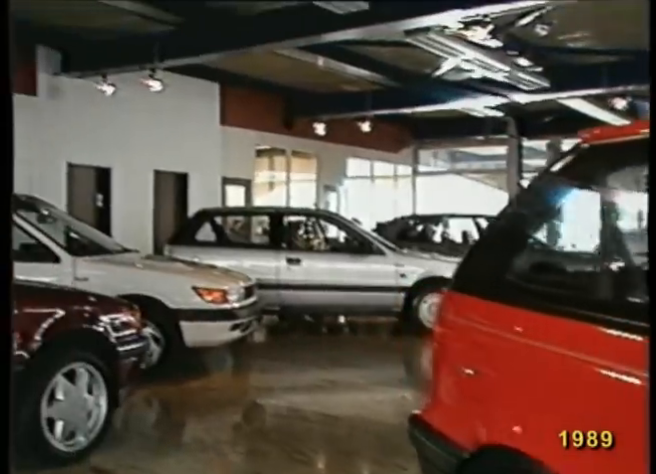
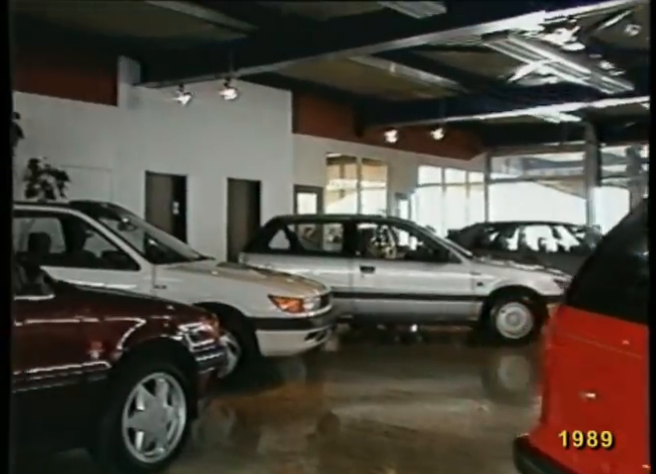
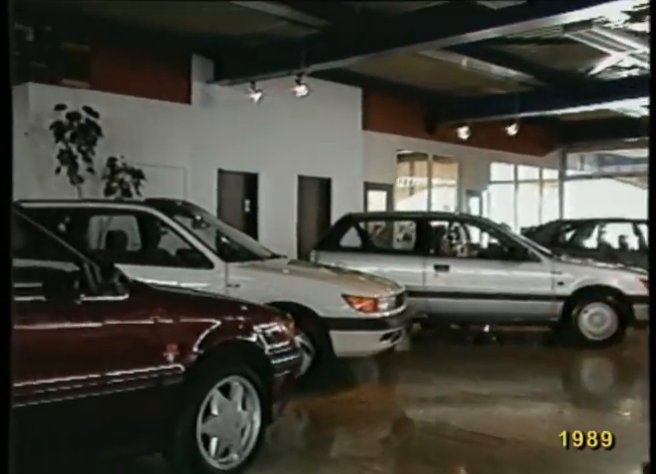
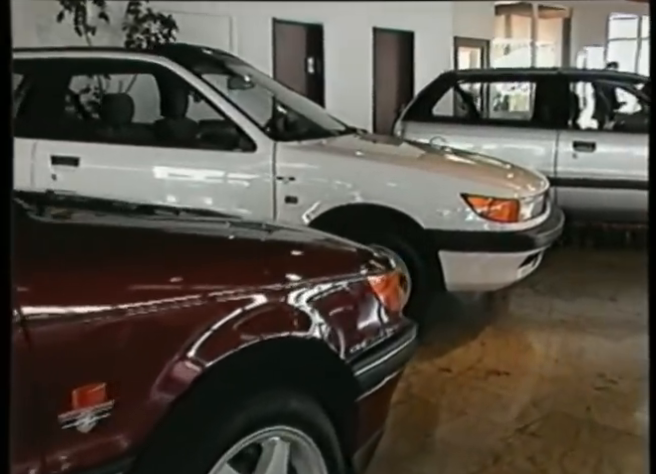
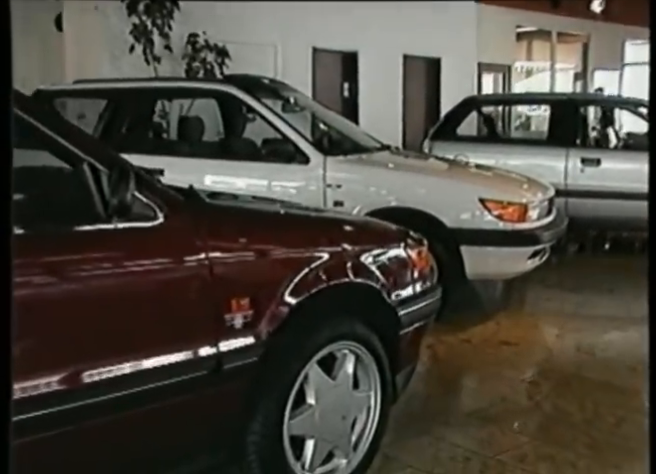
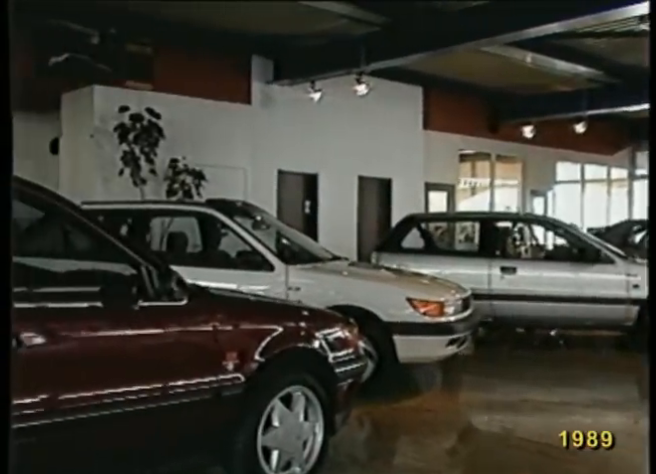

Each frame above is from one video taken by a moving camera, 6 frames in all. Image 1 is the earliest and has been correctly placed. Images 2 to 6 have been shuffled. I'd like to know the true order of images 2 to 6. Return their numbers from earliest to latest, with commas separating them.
2, 3, 6, 5, 4
